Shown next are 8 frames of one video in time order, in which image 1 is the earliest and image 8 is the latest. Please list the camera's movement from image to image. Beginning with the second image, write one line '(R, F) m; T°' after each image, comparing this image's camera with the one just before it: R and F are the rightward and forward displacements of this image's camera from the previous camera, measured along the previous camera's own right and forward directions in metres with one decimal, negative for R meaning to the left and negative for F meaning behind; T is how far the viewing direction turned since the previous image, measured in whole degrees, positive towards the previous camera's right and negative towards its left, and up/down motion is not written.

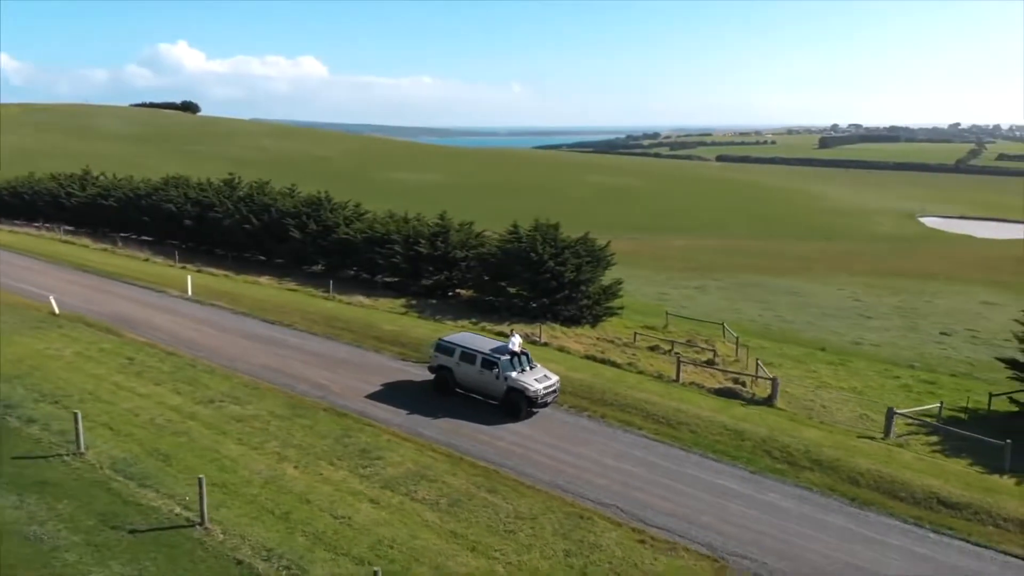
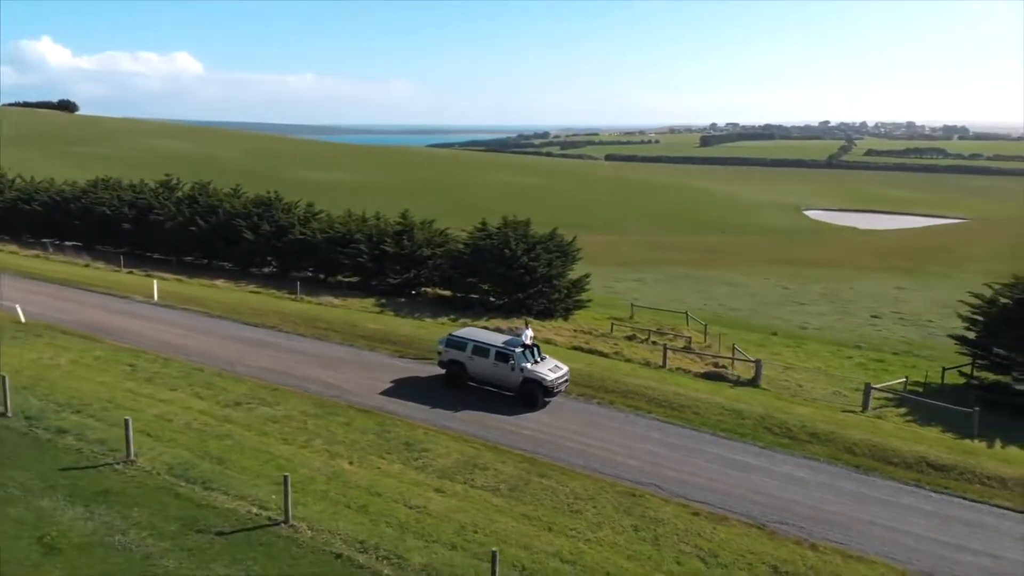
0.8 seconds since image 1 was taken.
(-3.4, -0.5) m; +7°
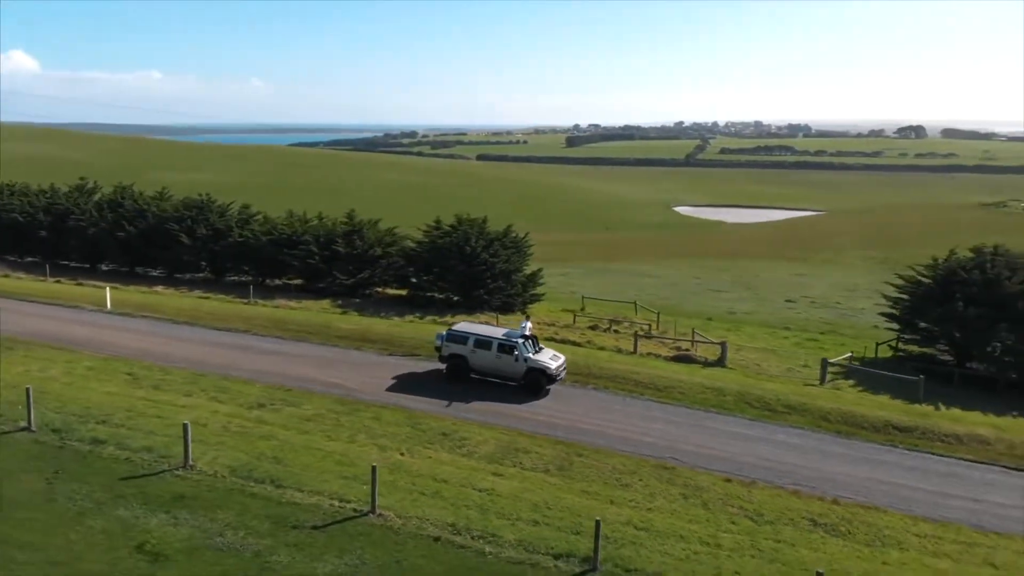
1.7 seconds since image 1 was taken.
(-3.9, -0.6) m; +9°
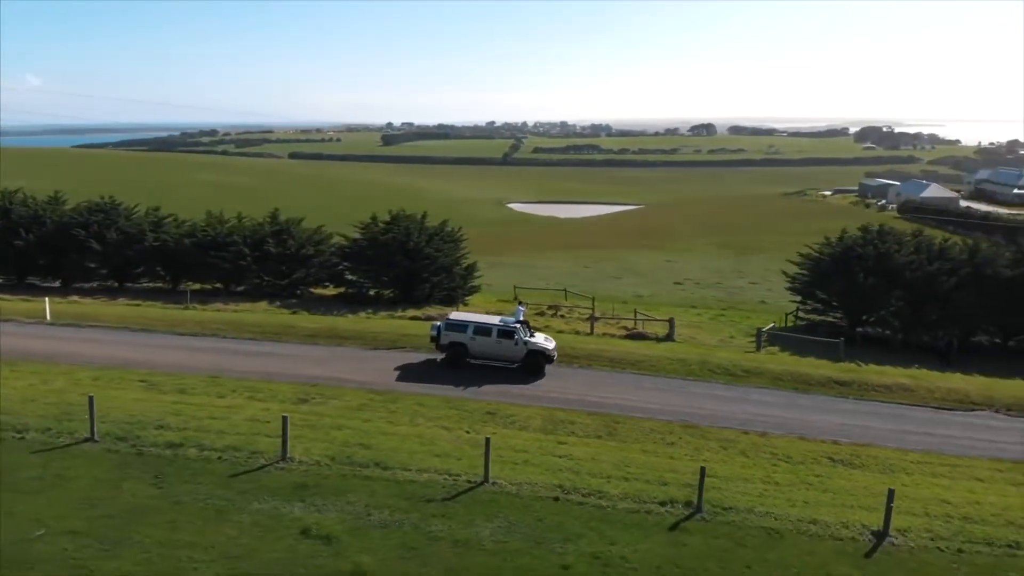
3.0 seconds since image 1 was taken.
(-5.6, -0.9) m; +13°
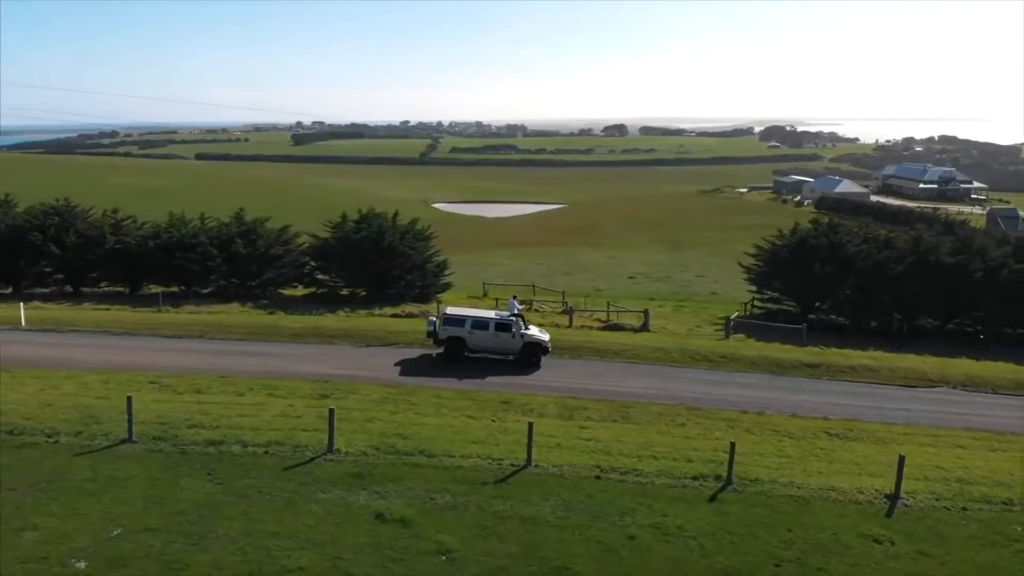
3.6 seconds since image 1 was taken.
(-2.6, -0.6) m; +6°
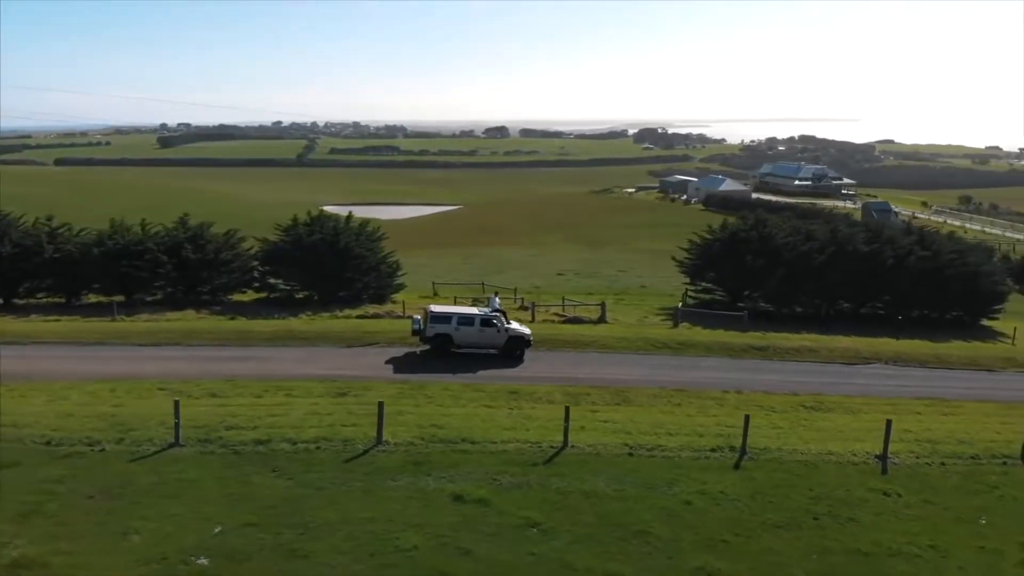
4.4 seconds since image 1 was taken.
(-3.4, -0.9) m; +8°
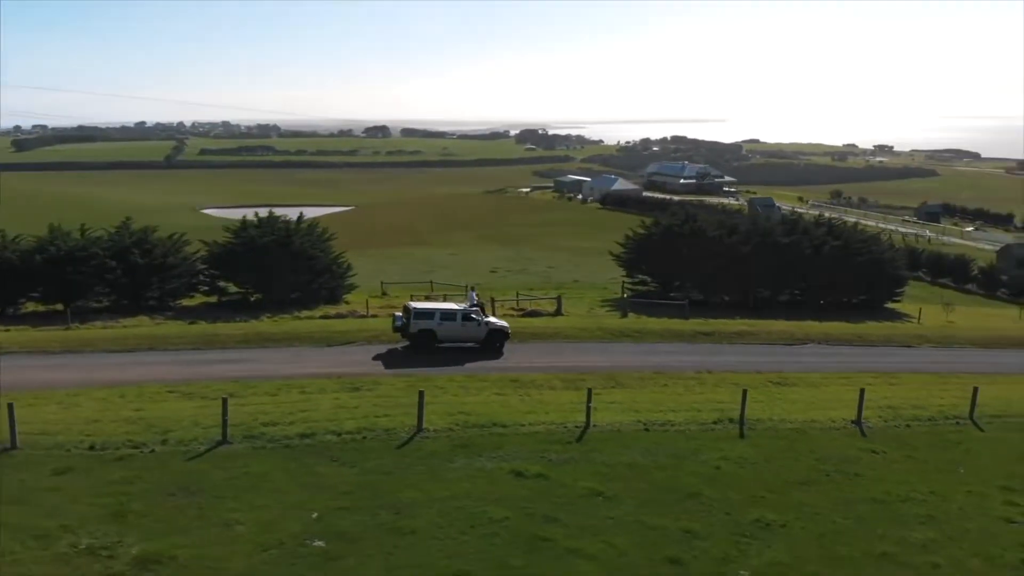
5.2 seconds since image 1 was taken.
(-3.4, -0.9) m; +8°
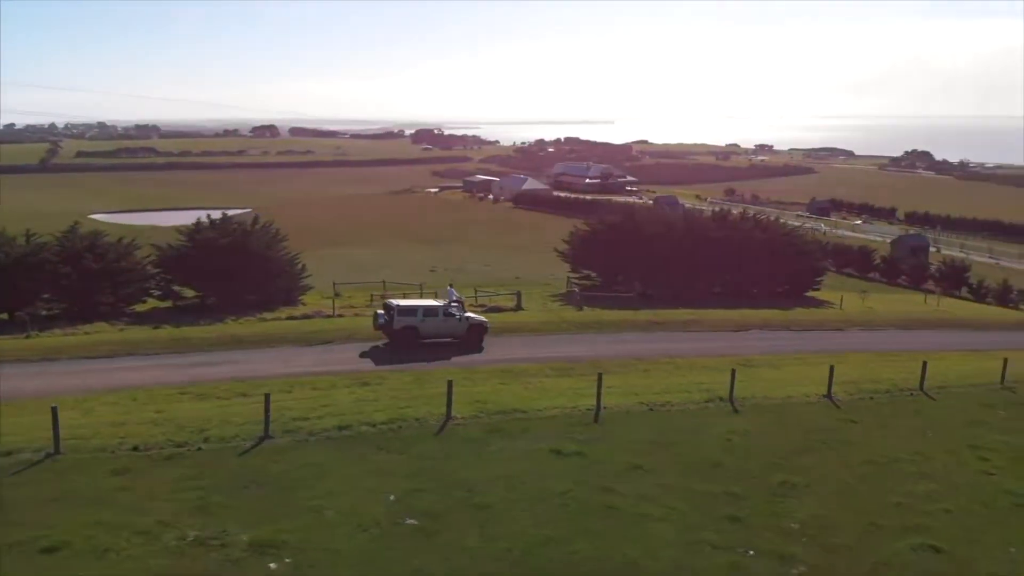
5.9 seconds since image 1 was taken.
(-3.1, -0.9) m; +7°
